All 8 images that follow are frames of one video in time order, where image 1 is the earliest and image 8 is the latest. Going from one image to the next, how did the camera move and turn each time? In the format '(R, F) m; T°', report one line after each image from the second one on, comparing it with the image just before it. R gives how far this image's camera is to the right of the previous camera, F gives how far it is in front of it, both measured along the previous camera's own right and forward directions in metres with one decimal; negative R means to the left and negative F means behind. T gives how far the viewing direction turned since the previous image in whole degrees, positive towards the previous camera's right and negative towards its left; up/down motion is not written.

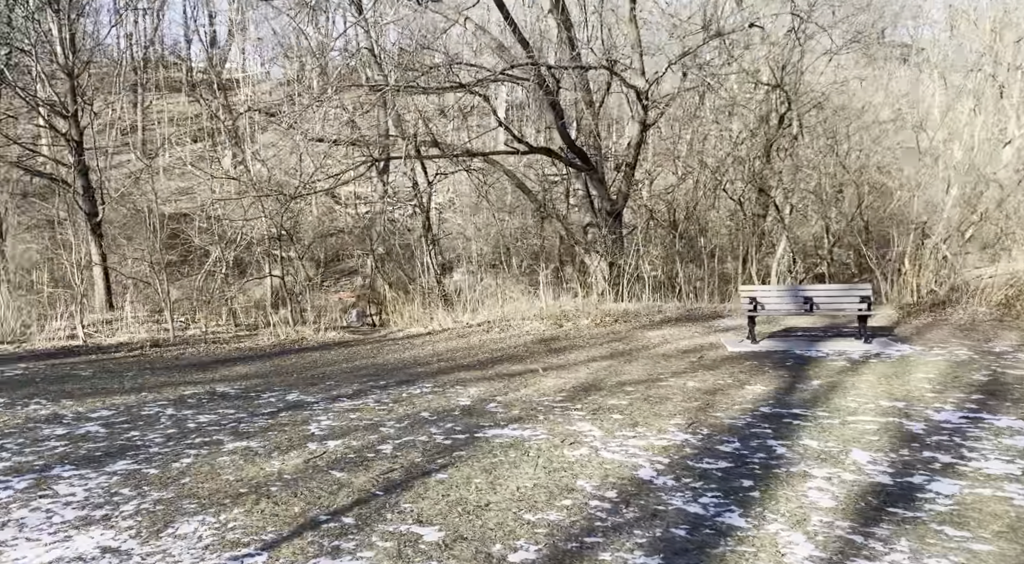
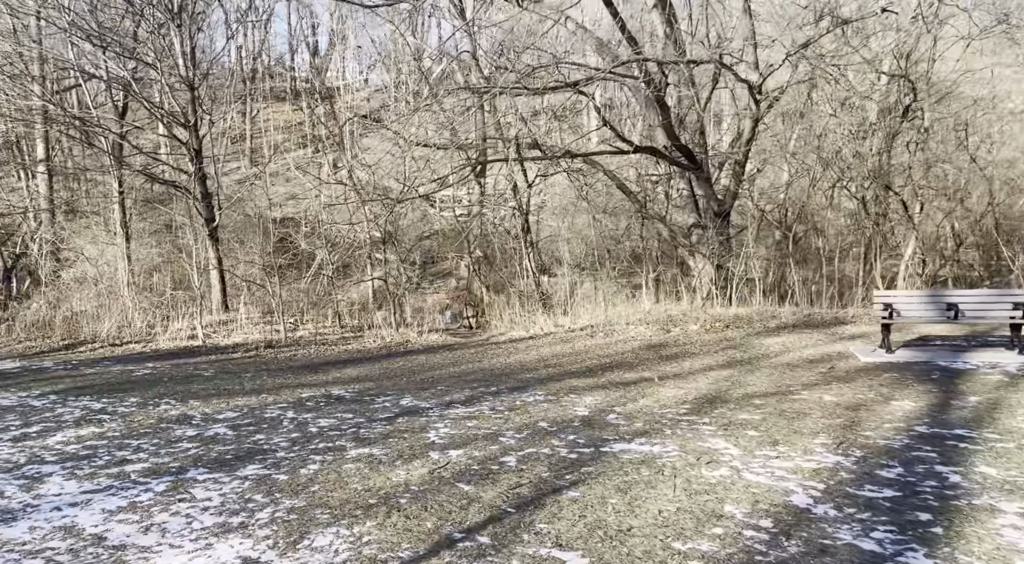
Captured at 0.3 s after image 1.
(-0.1, +0.1) m; -6°
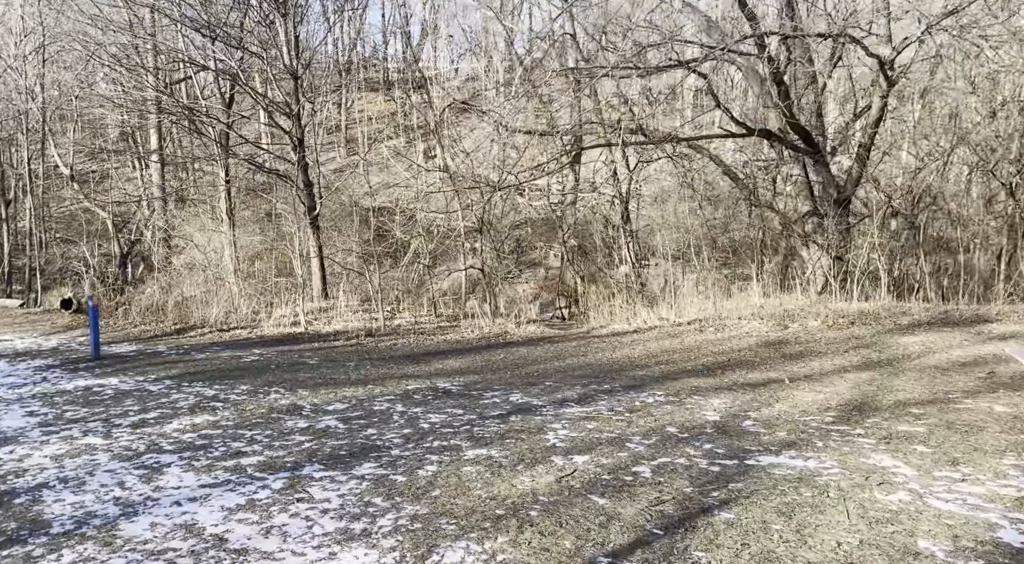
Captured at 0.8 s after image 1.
(-0.2, +0.3) m; -6°
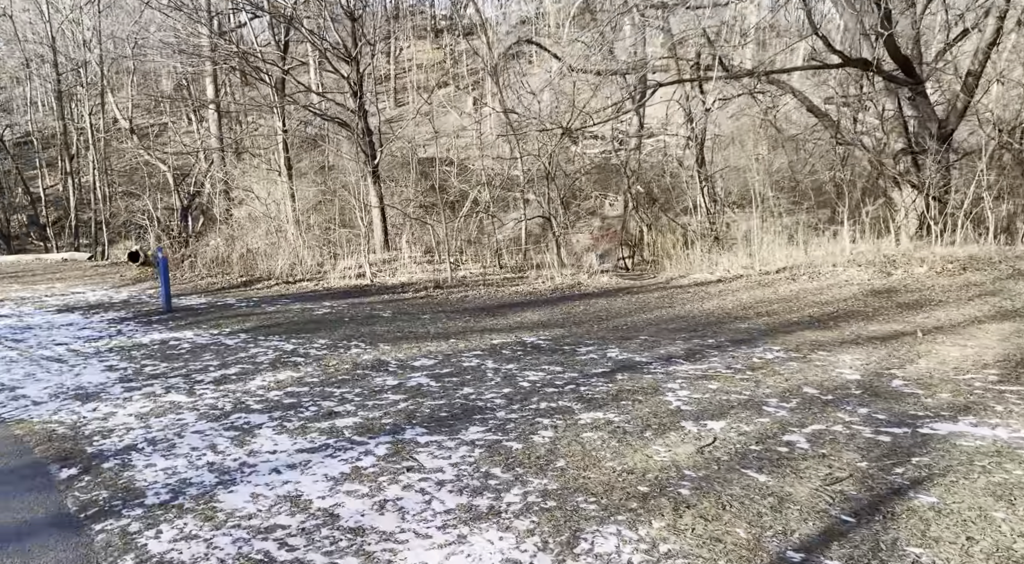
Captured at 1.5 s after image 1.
(-0.3, +0.4) m; -3°
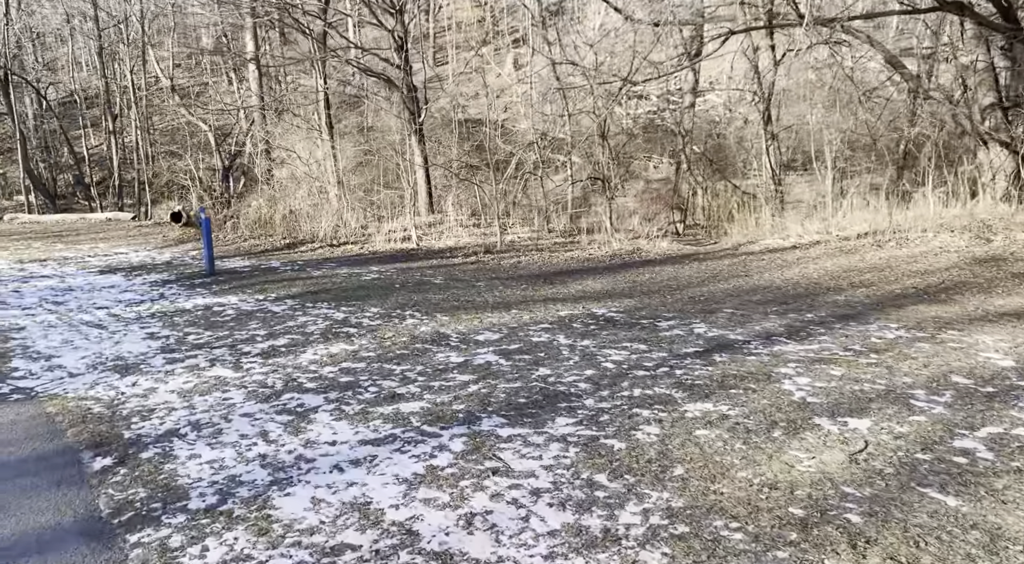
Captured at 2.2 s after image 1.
(-0.2, +0.6) m; -2°
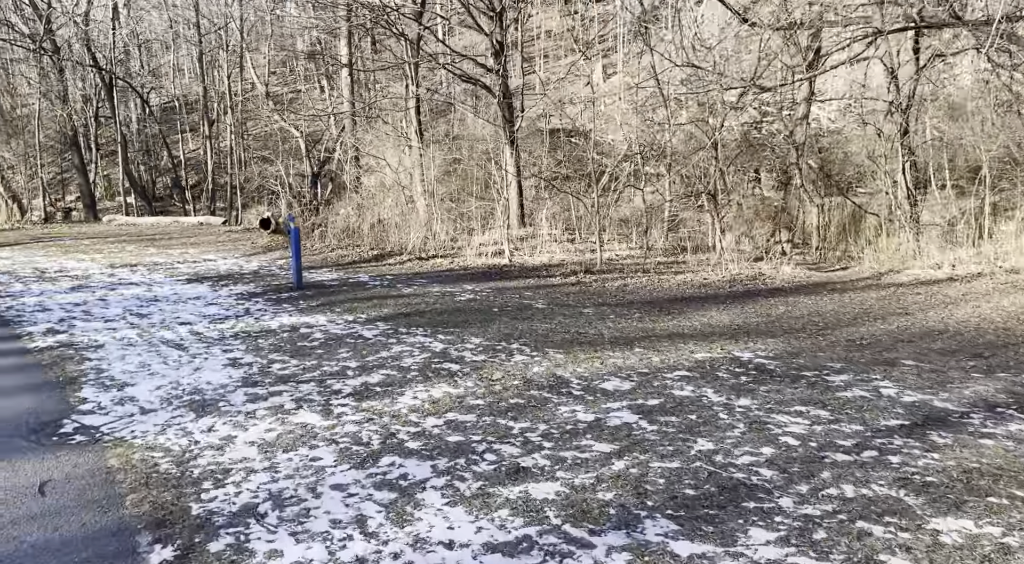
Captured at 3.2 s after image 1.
(-0.3, +0.8) m; -5°
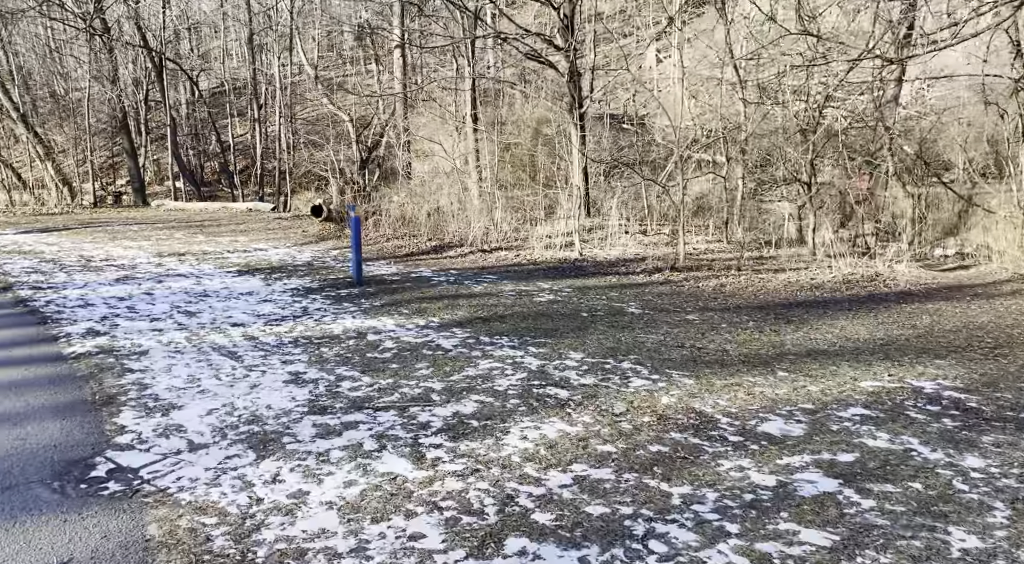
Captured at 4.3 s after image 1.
(-0.4, +1.0) m; -3°
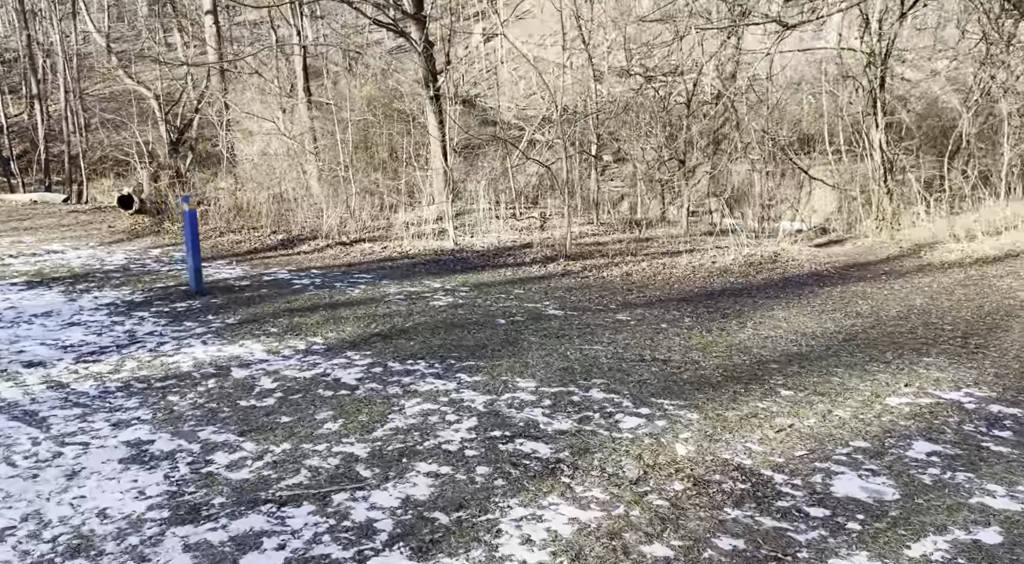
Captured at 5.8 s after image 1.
(-0.4, +1.3) m; +11°
